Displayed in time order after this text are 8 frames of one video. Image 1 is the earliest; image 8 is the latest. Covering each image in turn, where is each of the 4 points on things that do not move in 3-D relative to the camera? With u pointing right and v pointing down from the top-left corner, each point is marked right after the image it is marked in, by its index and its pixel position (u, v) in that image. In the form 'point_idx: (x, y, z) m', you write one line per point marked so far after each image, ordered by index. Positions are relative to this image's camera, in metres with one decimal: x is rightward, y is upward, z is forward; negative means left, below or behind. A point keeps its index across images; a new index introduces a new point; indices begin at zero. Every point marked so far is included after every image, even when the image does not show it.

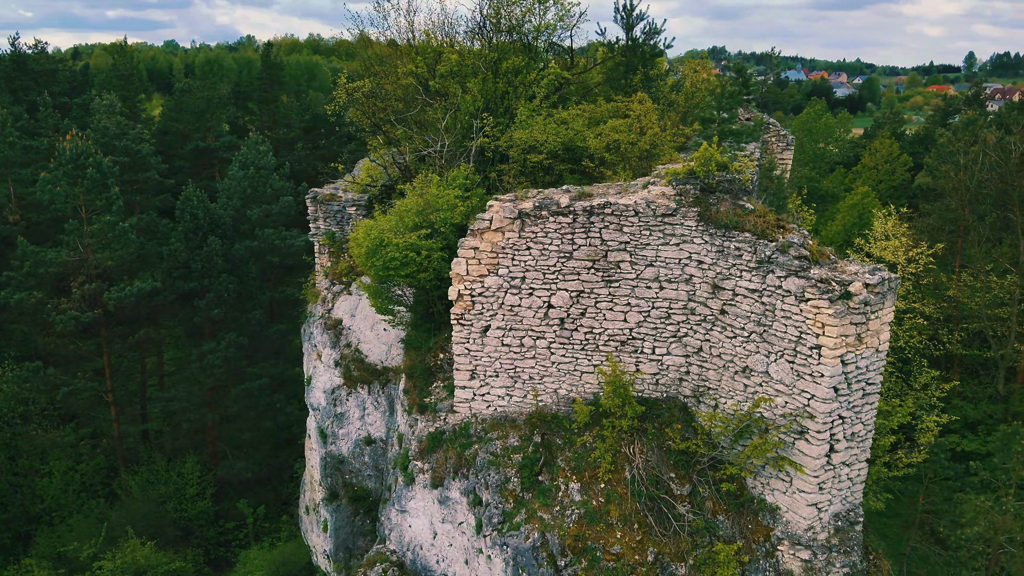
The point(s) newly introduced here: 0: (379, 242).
0: (-2.0, +0.7, +9.7) m
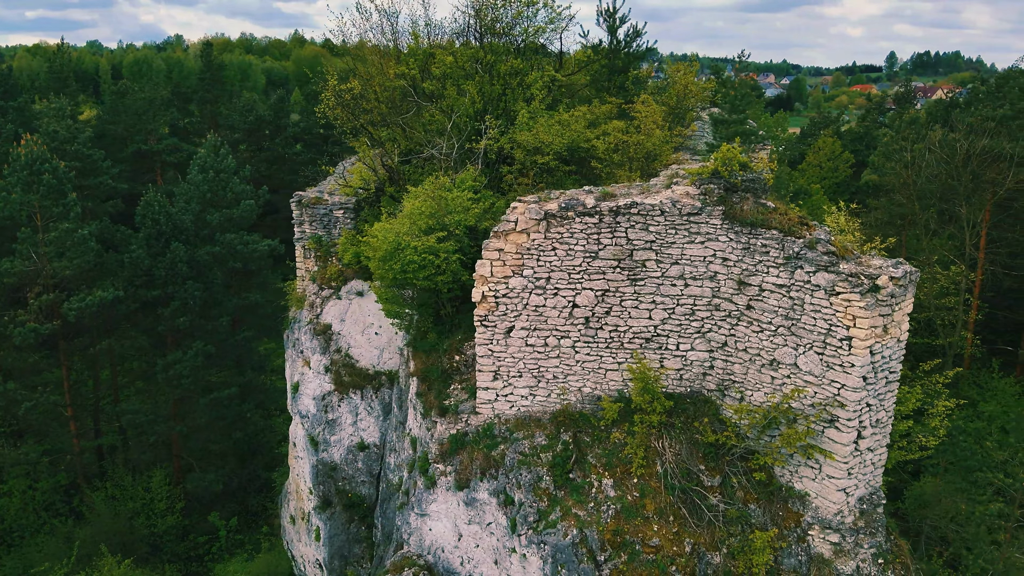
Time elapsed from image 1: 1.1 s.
0: (-1.7, +0.7, +9.7) m
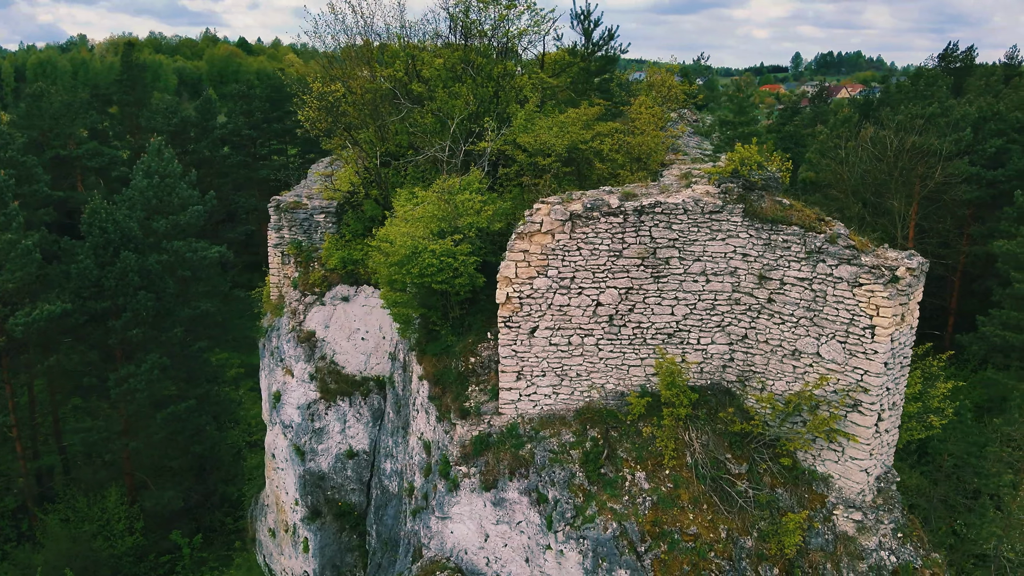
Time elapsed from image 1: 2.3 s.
0: (-1.5, +0.6, +9.6) m
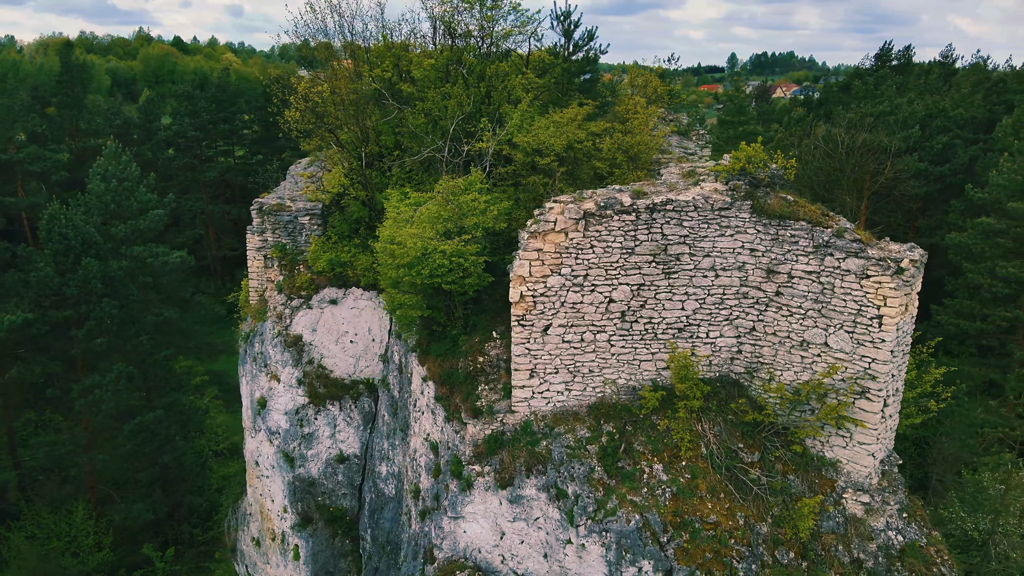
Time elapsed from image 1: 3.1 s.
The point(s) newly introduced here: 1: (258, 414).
0: (-1.3, +0.6, +9.5) m
1: (-6.7, -3.3, +16.5) m
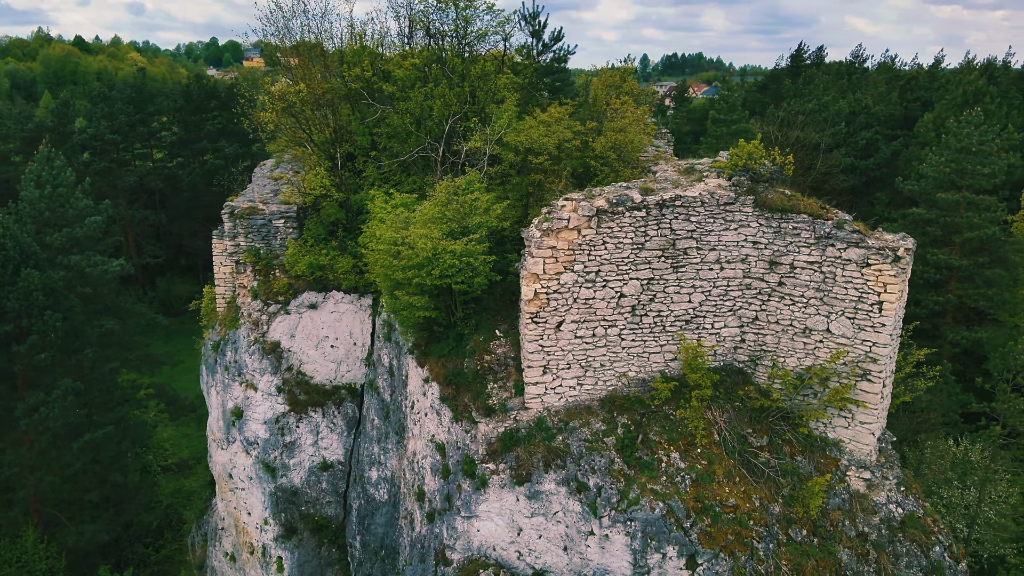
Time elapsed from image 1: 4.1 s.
0: (-1.2, +0.6, +9.5) m
1: (-7.1, -3.4, +15.9) m
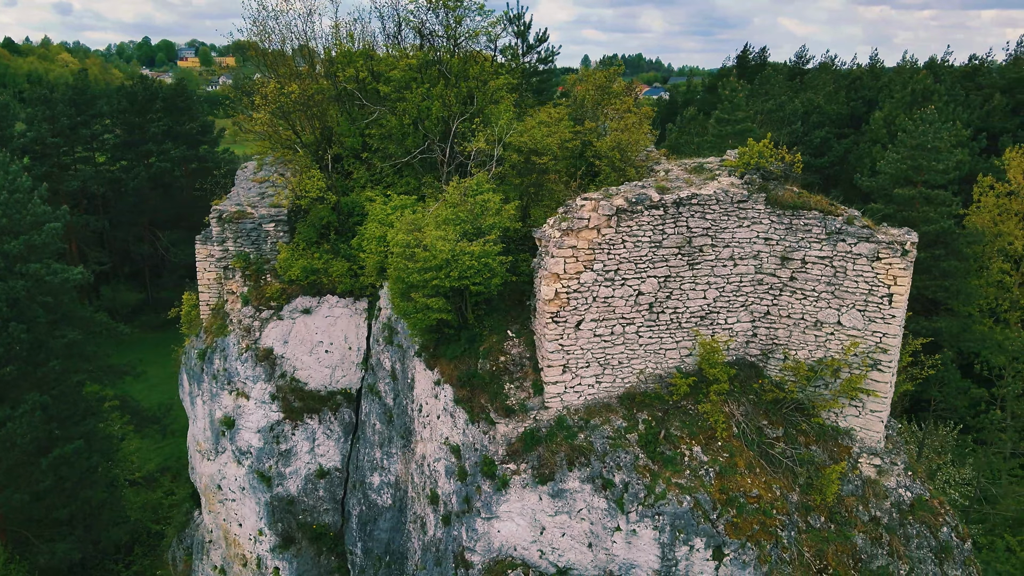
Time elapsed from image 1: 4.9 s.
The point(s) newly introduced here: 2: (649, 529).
0: (-1.0, +0.6, +9.4) m
1: (-7.1, -3.6, +15.4) m
2: (+1.9, -3.3, +8.6) m
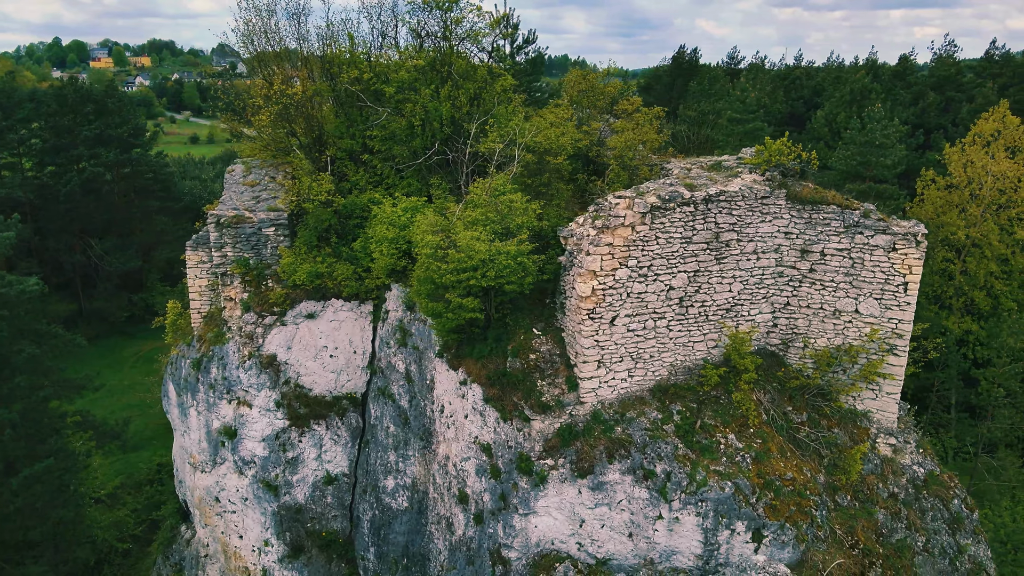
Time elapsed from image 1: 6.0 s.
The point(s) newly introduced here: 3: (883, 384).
0: (-0.4, +0.6, +9.5) m
1: (-6.9, -3.8, +15.1) m
2: (+2.5, -3.2, +8.9) m
3: (+5.7, -1.5, +9.7) m
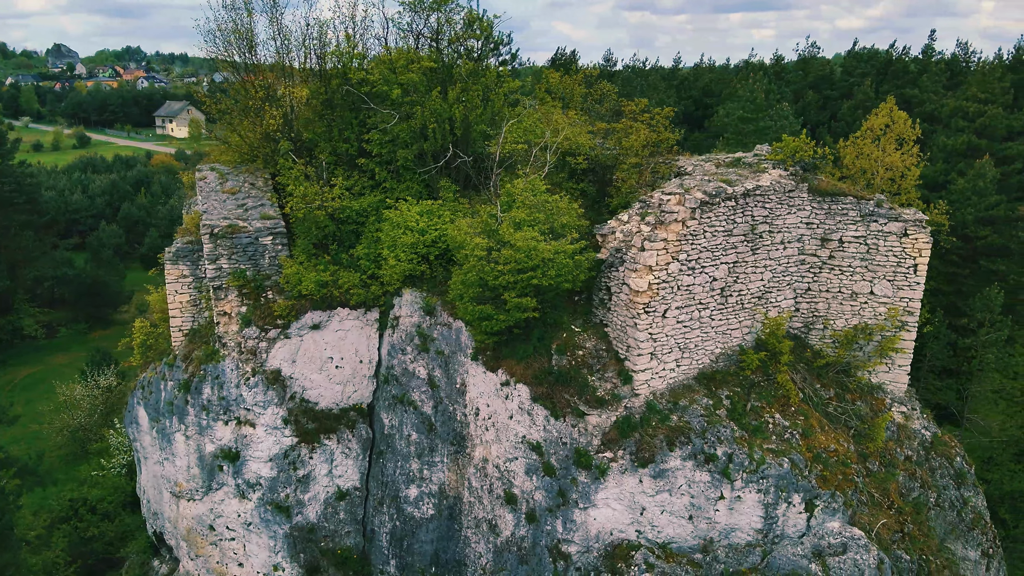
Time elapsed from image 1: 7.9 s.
0: (+0.4, +0.5, +9.6) m
1: (-6.6, -4.1, +14.3) m
2: (+3.6, -3.1, +9.4) m
3: (+6.6, -1.2, +10.7) m
